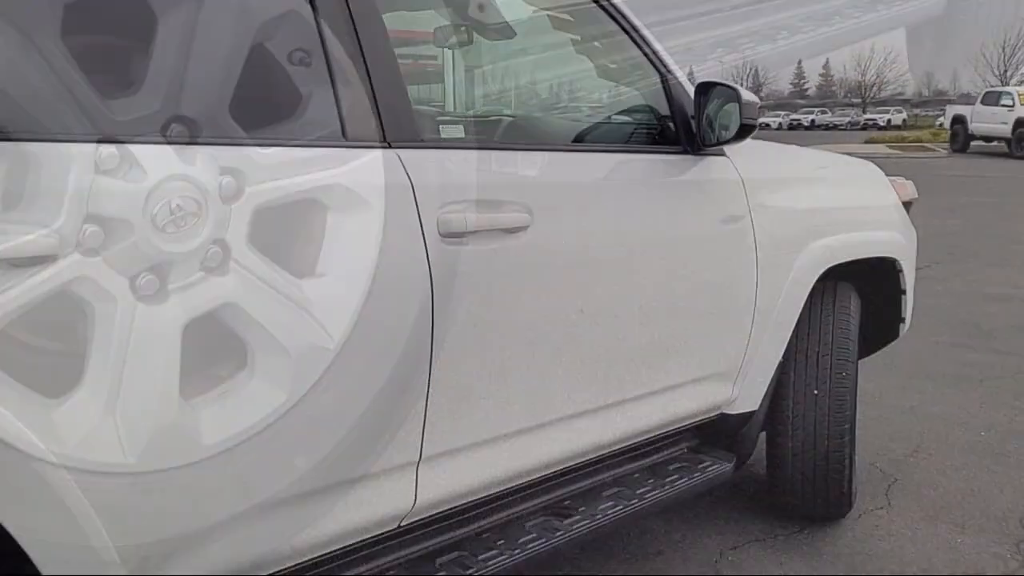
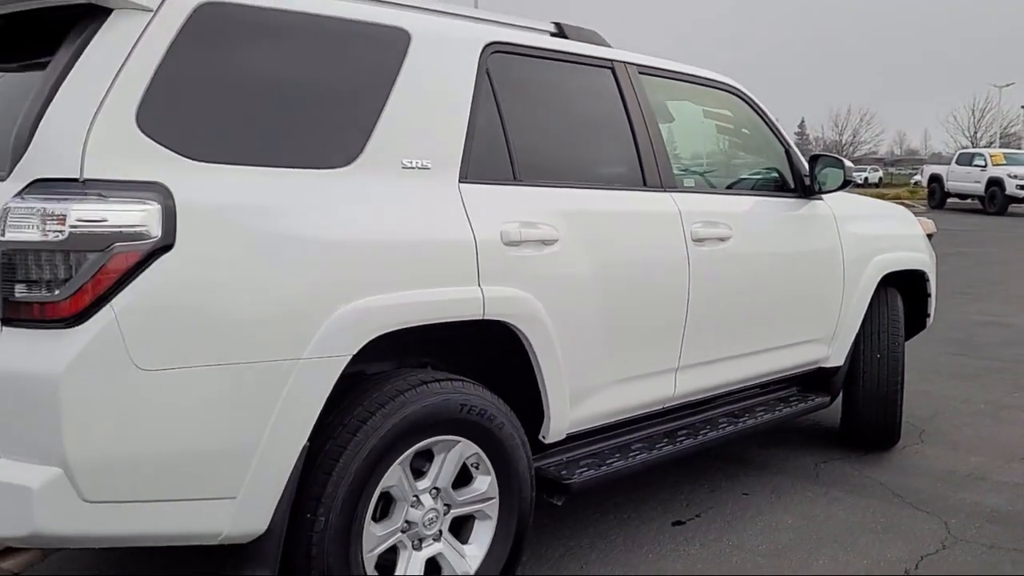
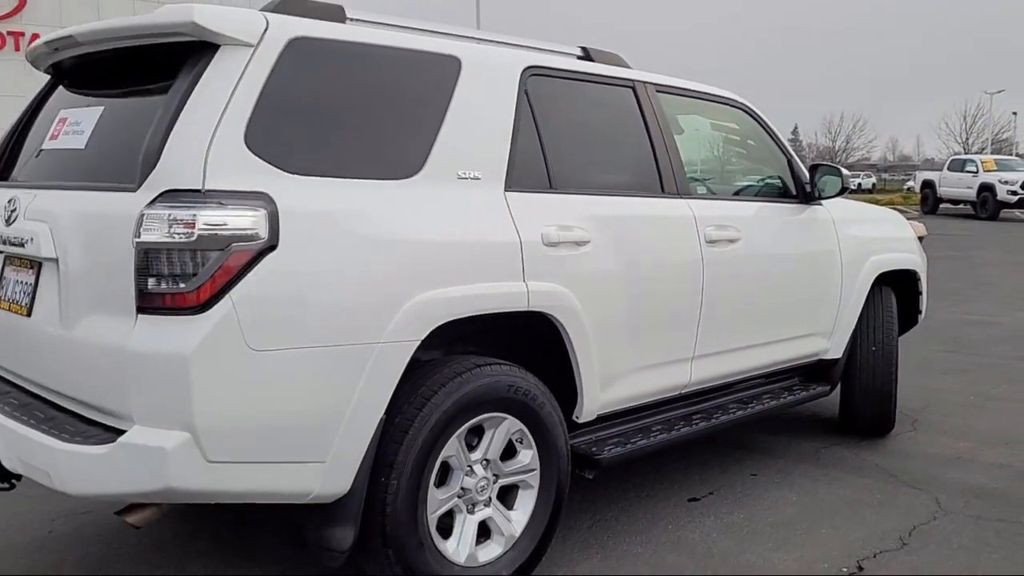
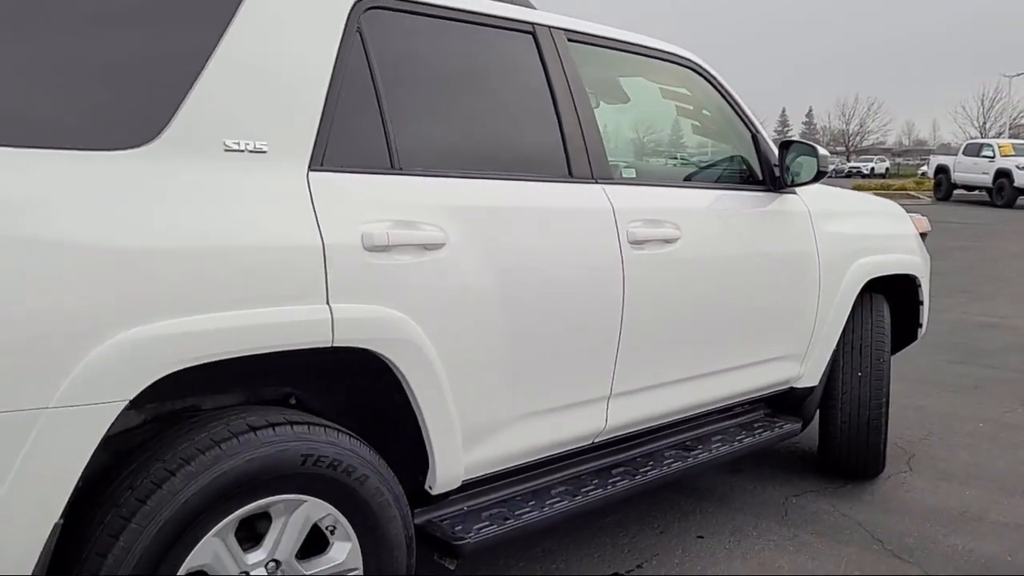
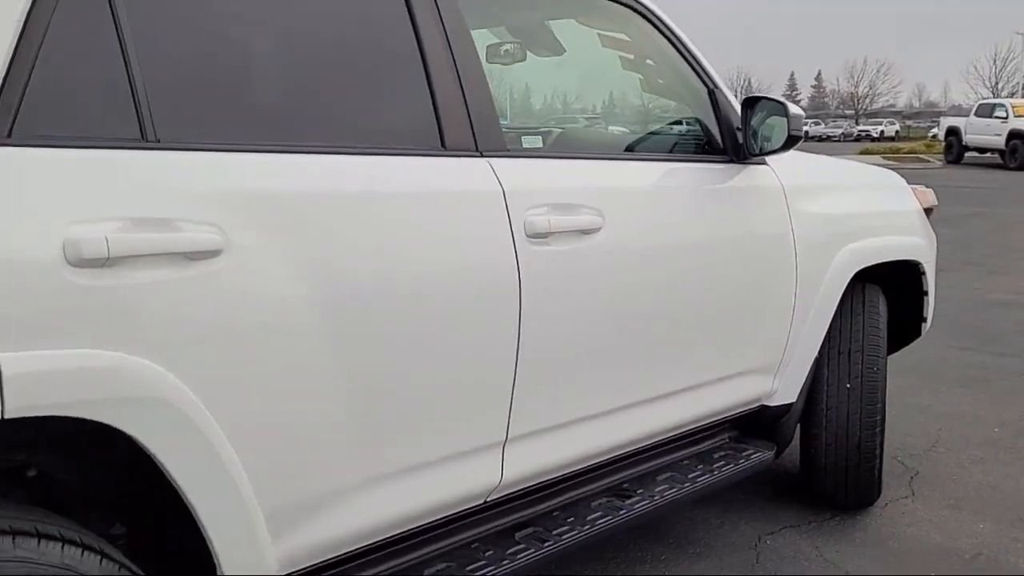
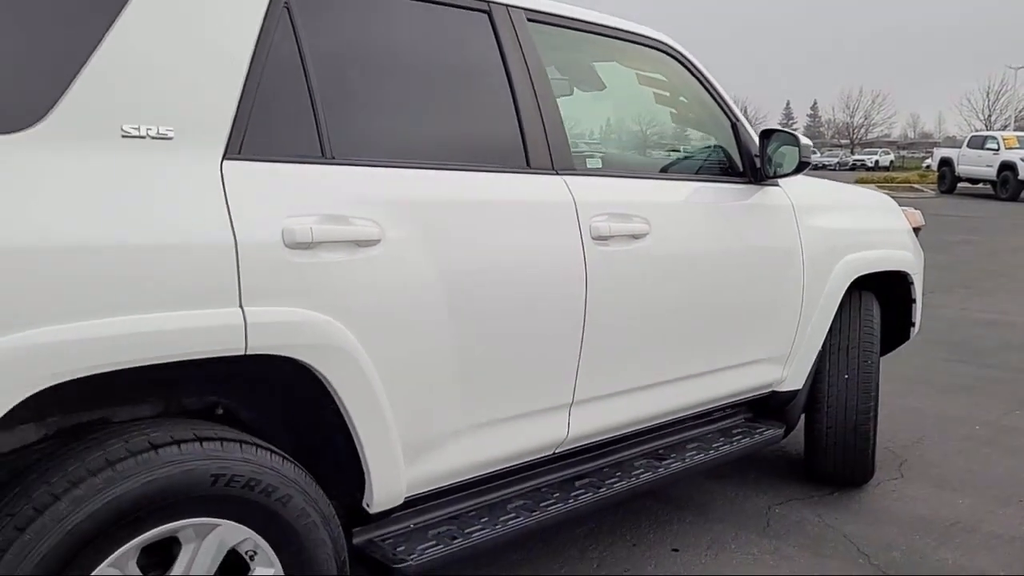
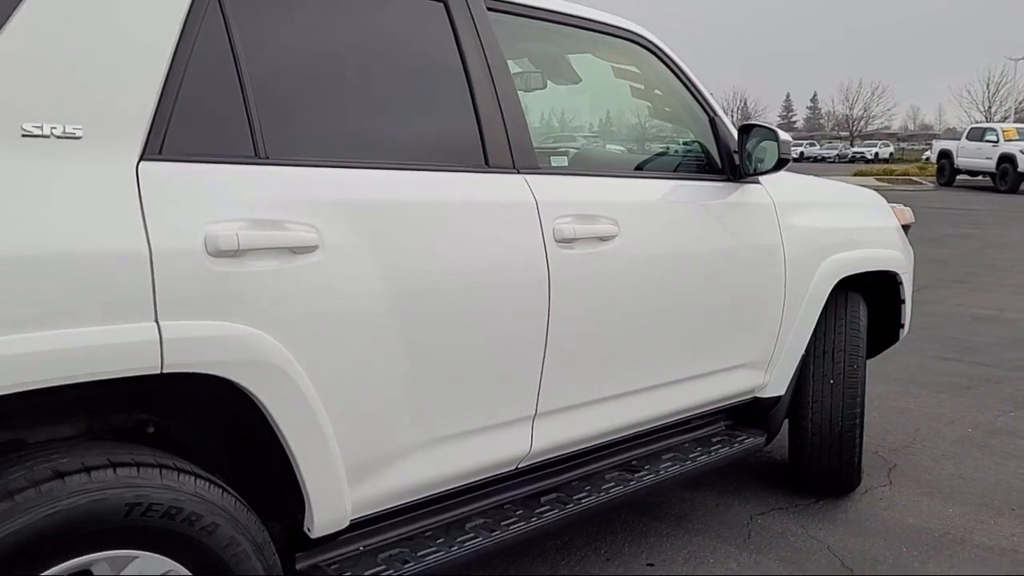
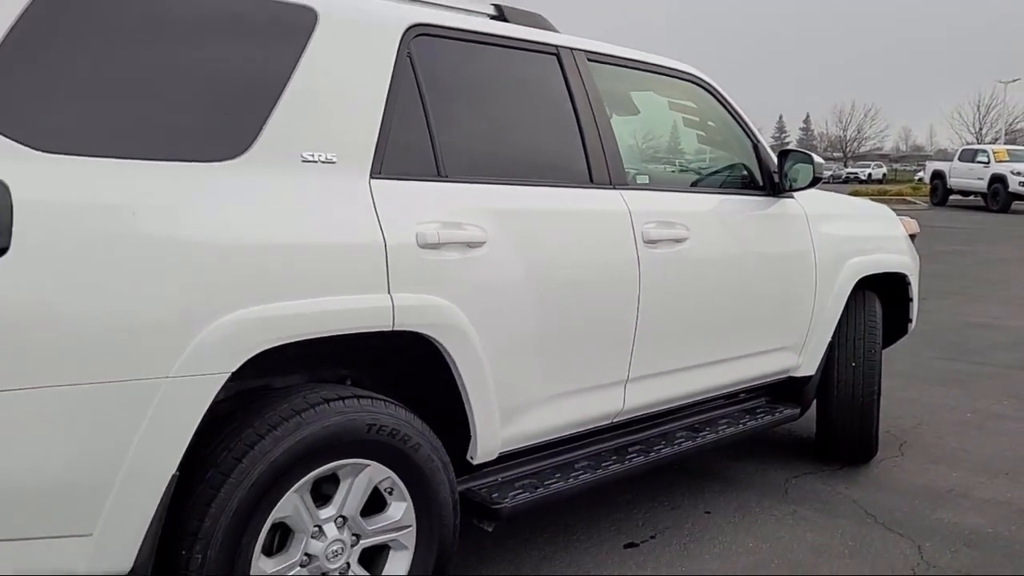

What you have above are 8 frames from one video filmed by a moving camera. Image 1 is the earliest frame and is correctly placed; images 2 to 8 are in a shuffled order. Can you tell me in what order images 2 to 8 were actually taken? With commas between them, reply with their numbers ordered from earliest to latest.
5, 7, 6, 4, 8, 2, 3
